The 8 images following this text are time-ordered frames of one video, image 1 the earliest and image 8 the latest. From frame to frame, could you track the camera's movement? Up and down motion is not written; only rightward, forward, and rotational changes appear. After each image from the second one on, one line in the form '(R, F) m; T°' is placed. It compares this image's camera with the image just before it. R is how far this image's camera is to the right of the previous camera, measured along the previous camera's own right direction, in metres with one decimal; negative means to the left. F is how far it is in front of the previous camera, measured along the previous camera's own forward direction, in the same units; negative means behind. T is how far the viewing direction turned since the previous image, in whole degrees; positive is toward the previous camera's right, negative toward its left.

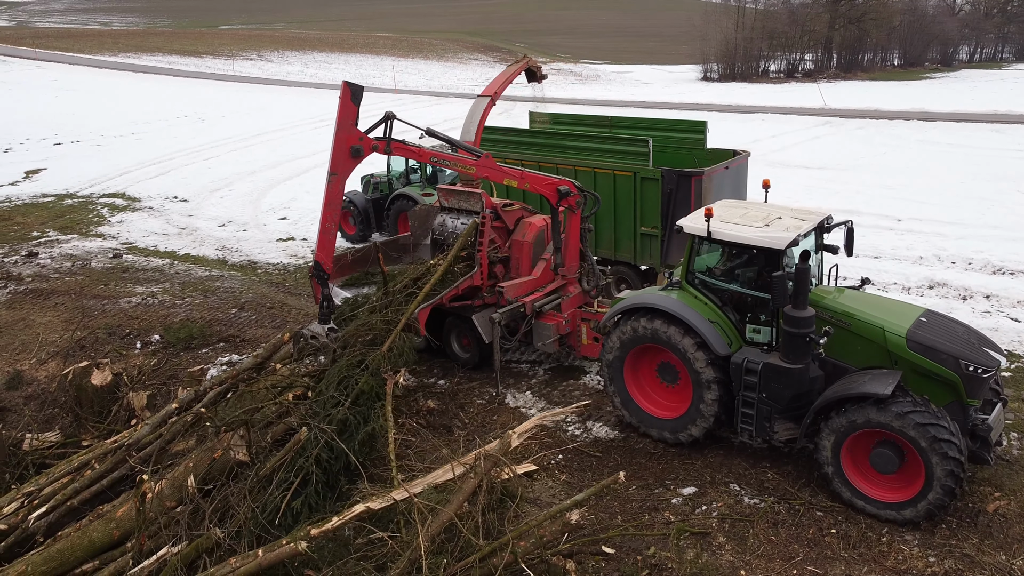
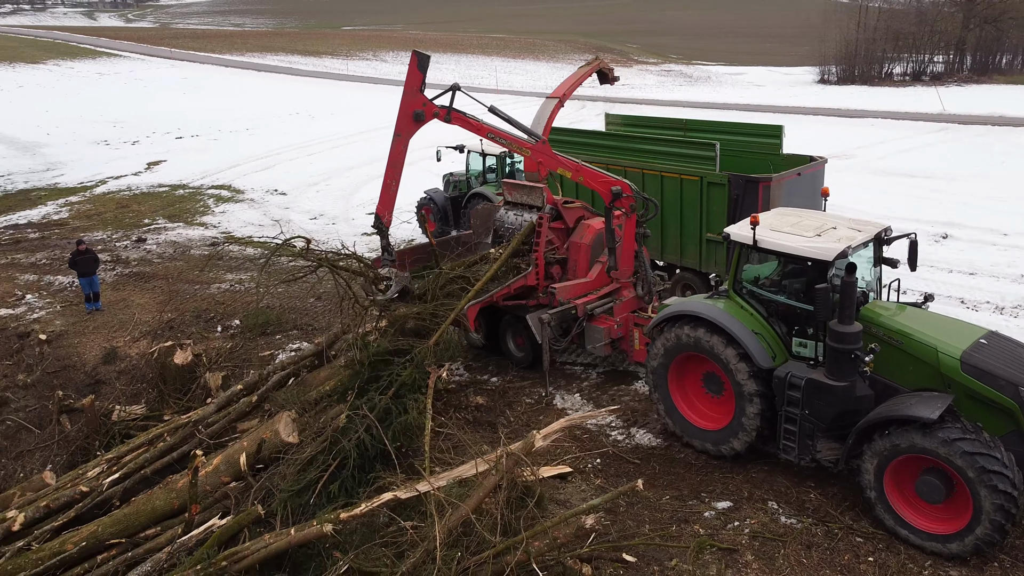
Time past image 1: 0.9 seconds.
(+0.5, 0.0) m; -8°
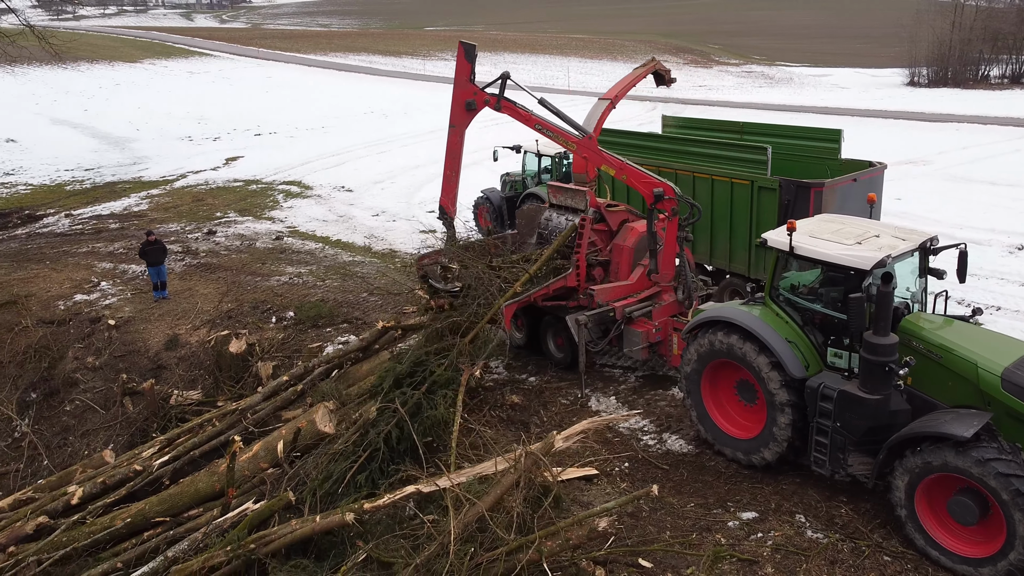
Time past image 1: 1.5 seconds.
(+0.3, 0.0) m; -5°
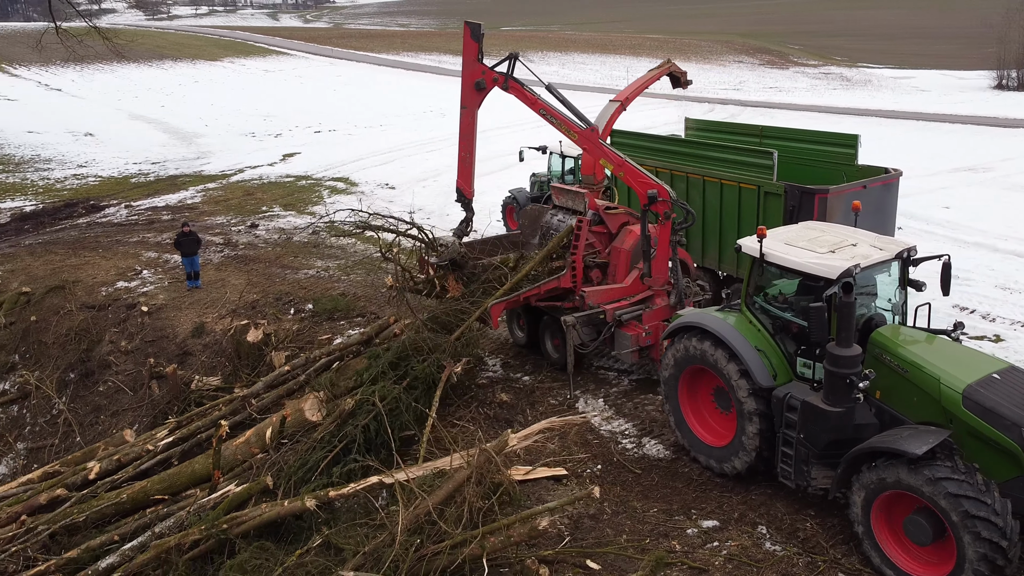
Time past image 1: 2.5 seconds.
(+0.8, 0.0) m; -5°
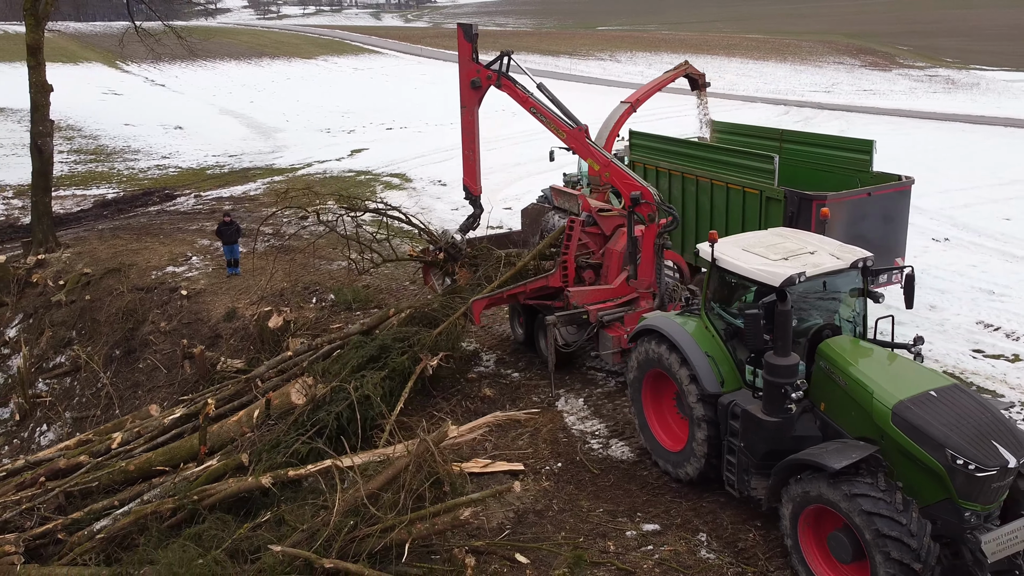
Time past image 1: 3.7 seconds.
(+1.0, -0.1) m; -6°
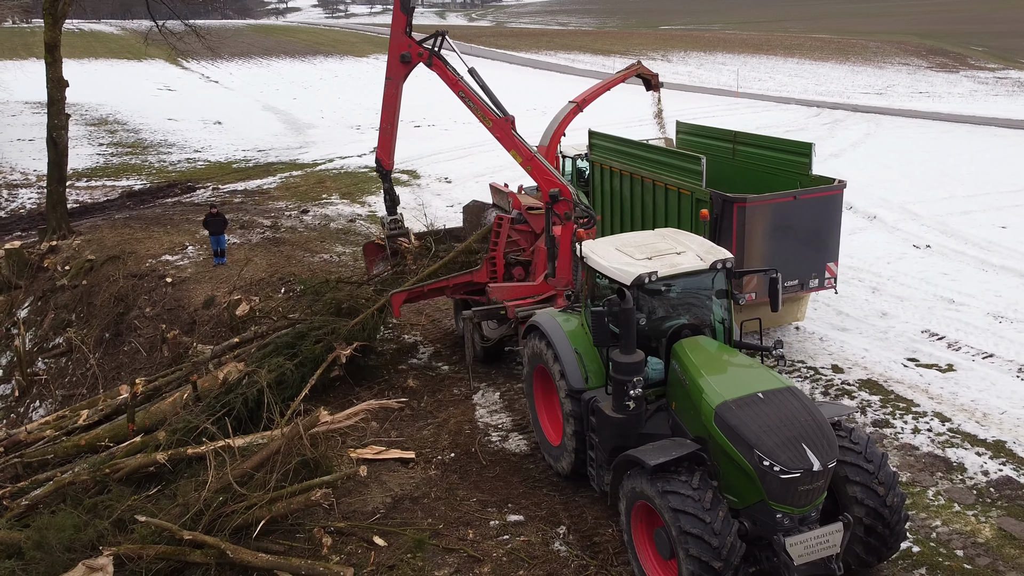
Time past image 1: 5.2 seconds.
(+1.4, -0.1) m; -4°
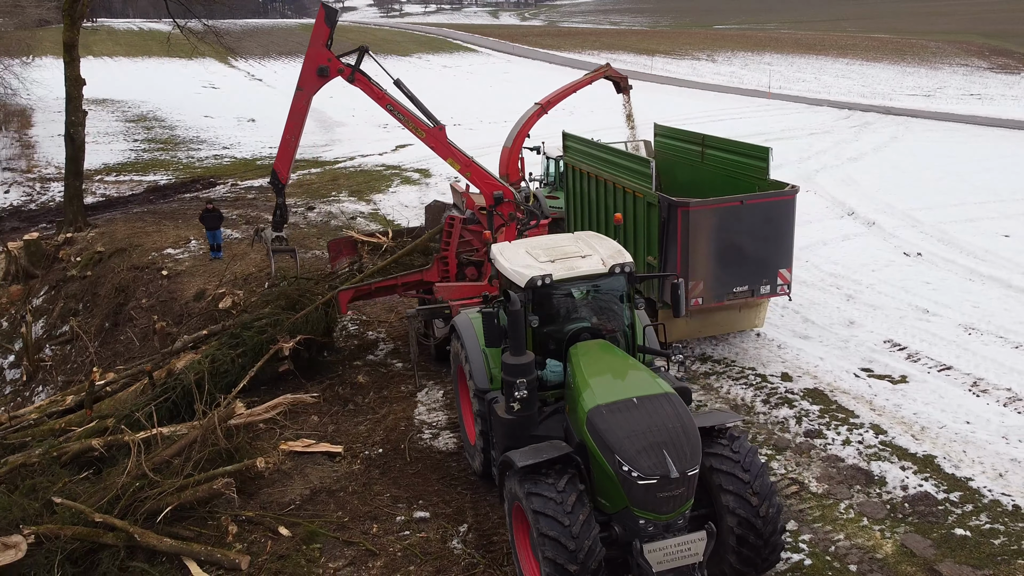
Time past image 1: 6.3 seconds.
(+1.1, 0.0) m; -4°
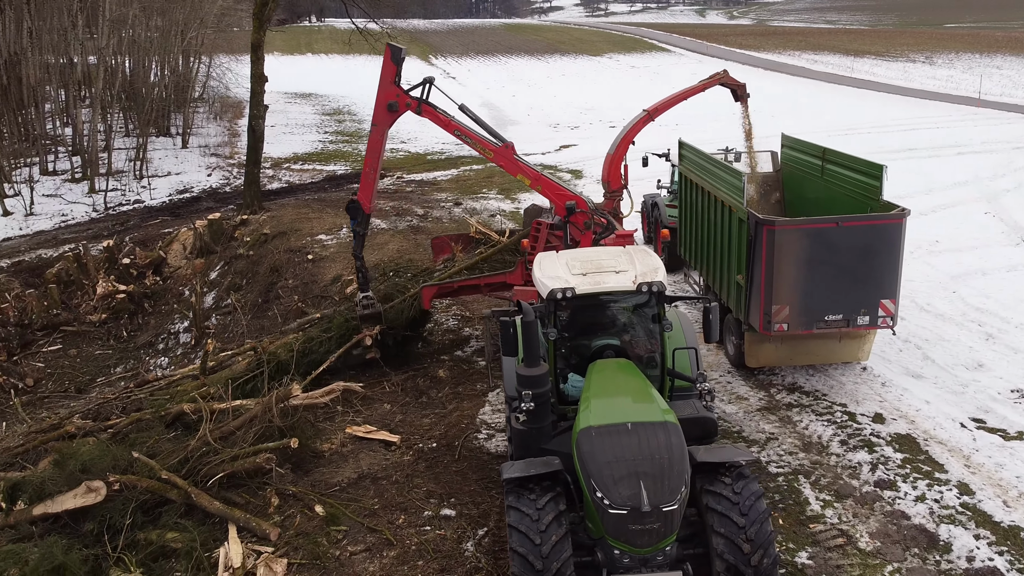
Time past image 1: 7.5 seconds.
(+1.1, +0.1) m; -13°
